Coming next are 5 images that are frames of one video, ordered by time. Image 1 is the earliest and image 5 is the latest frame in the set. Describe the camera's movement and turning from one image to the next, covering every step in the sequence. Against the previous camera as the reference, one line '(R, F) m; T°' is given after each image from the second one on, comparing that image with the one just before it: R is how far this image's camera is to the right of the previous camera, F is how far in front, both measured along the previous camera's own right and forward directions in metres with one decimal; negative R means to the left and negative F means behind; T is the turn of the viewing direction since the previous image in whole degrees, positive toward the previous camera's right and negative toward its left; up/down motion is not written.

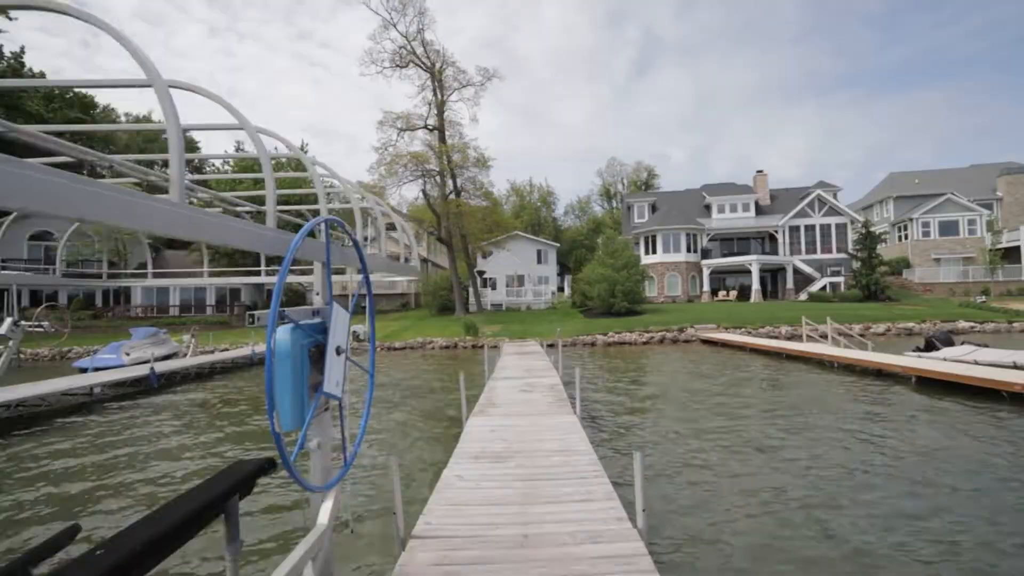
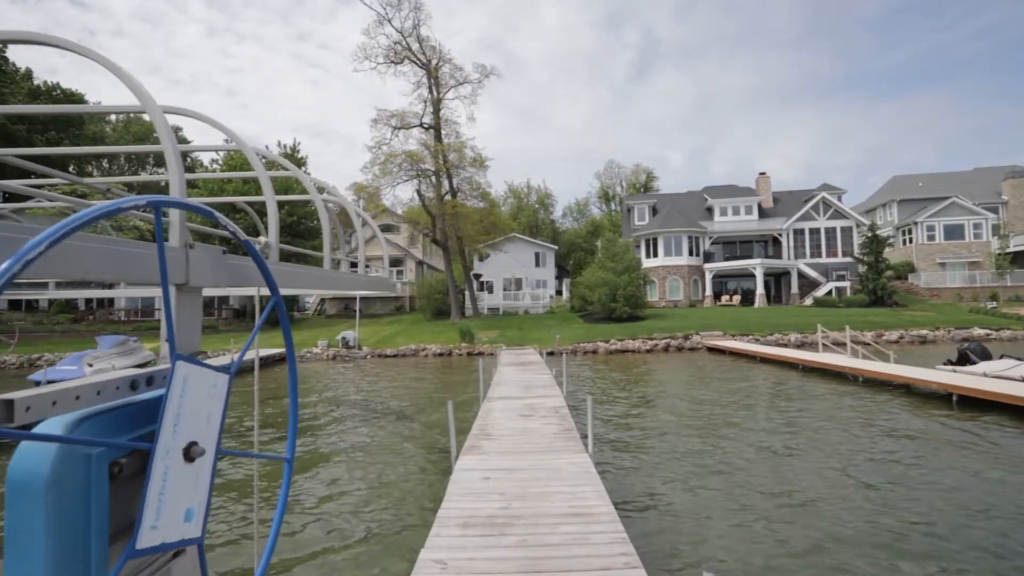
(0.0, +1.1) m; 0°
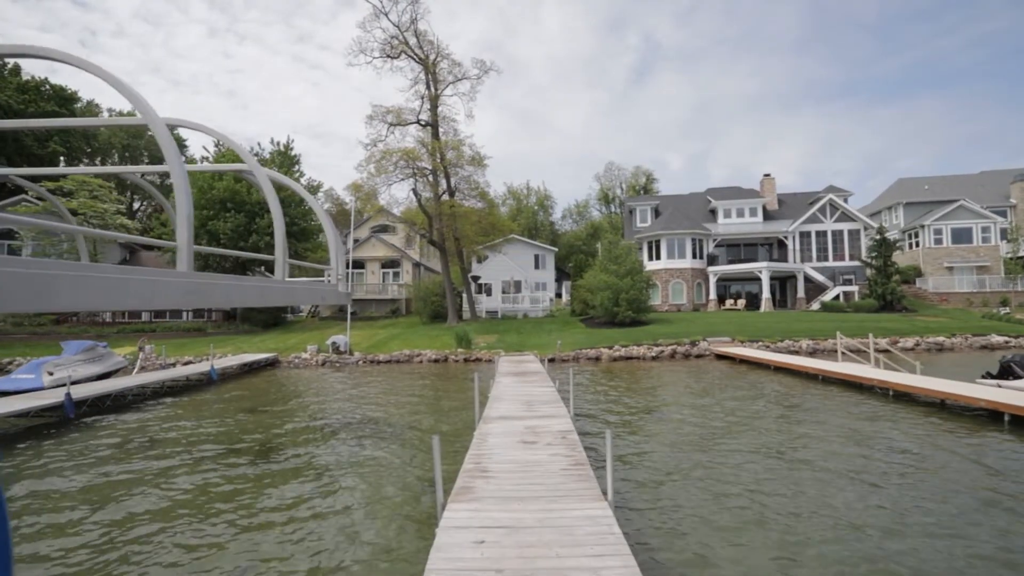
(0.0, +1.1) m; 0°
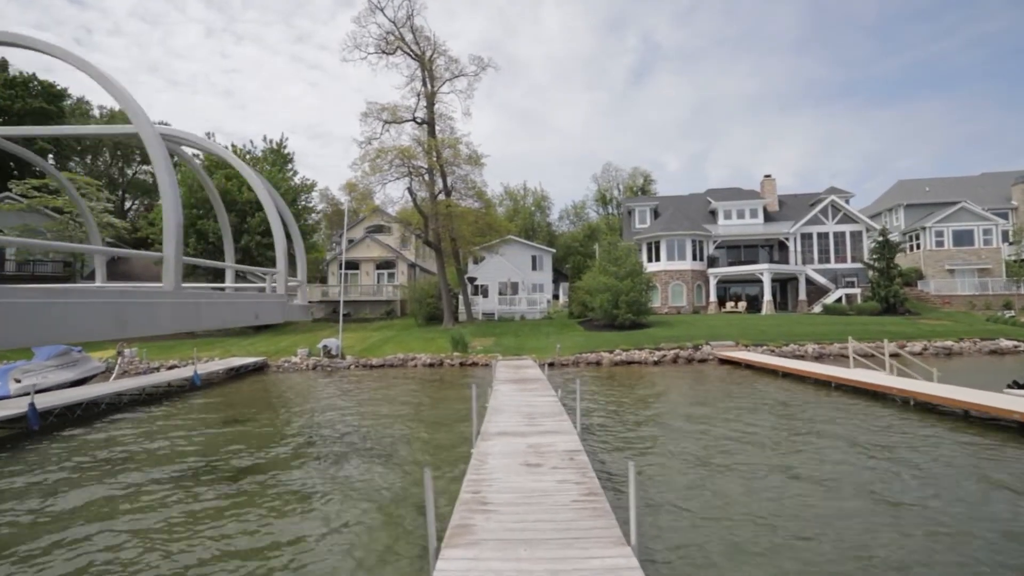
(-0.1, +0.7) m; 0°
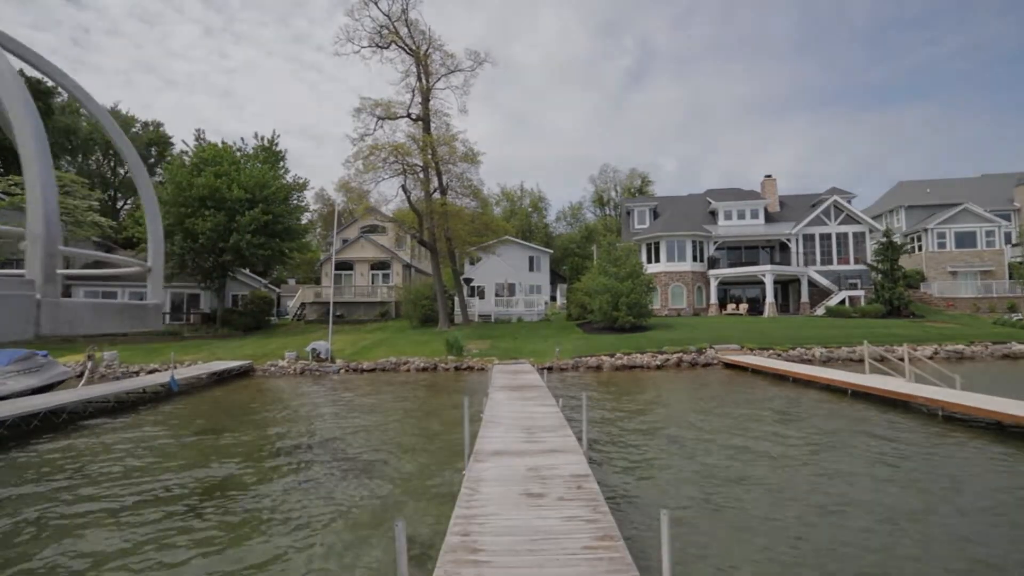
(0.0, +0.9) m; 0°
